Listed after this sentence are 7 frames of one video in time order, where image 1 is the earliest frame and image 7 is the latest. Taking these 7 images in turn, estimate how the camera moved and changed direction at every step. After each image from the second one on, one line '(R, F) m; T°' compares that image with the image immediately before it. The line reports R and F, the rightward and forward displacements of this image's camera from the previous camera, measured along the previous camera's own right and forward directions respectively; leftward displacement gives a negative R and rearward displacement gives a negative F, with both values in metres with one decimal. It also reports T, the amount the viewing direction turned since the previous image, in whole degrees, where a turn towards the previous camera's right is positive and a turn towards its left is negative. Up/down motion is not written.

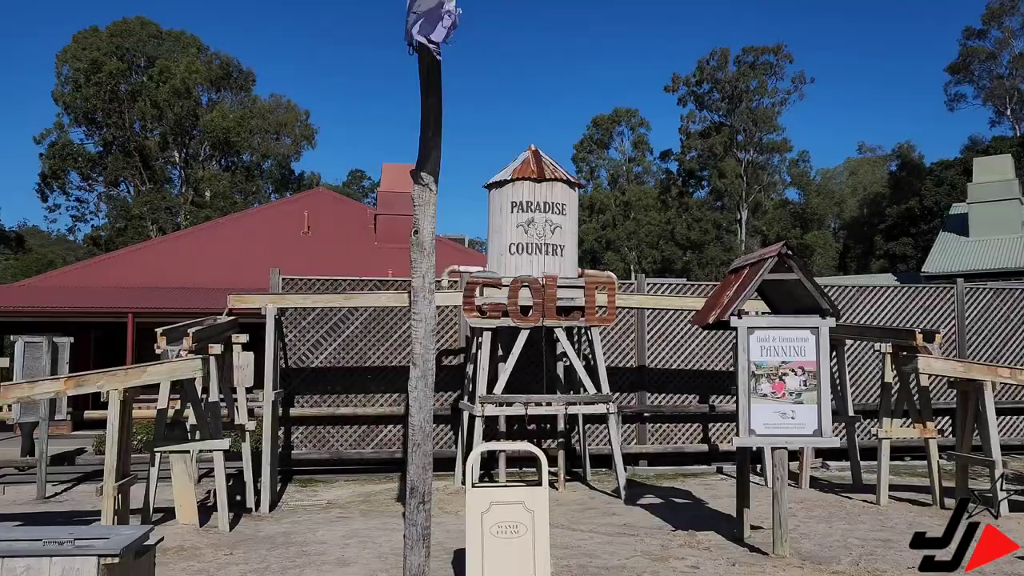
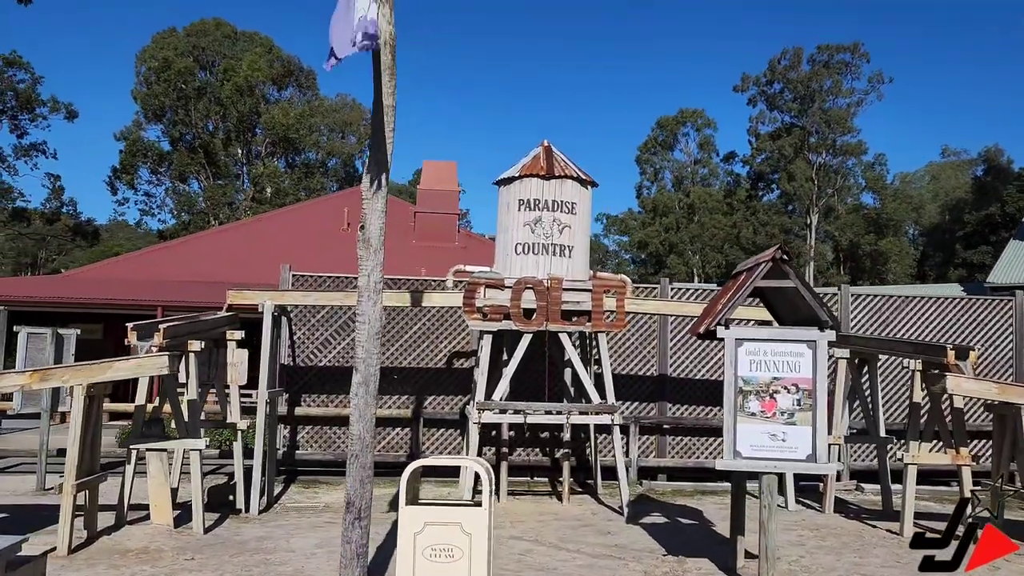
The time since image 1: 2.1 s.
(+0.7, +0.4) m; -5°
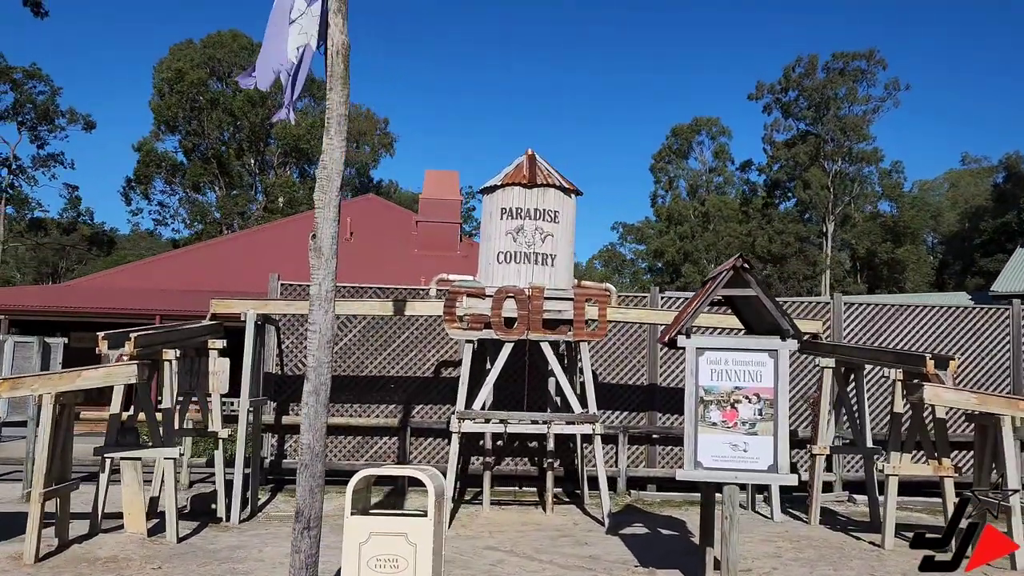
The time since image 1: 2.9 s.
(+0.4, 0.0) m; -1°
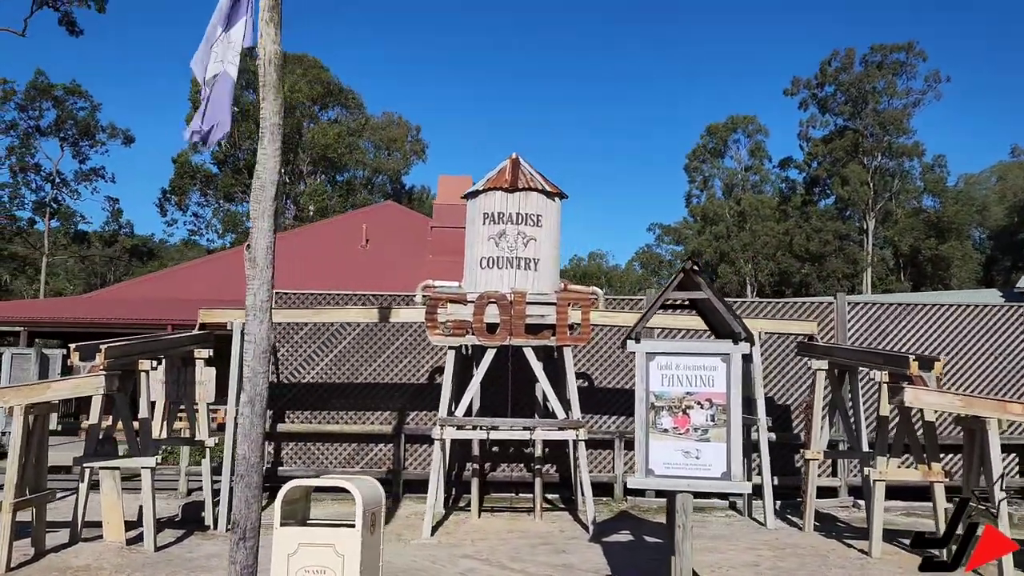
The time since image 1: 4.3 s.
(+0.6, +0.1) m; -3°
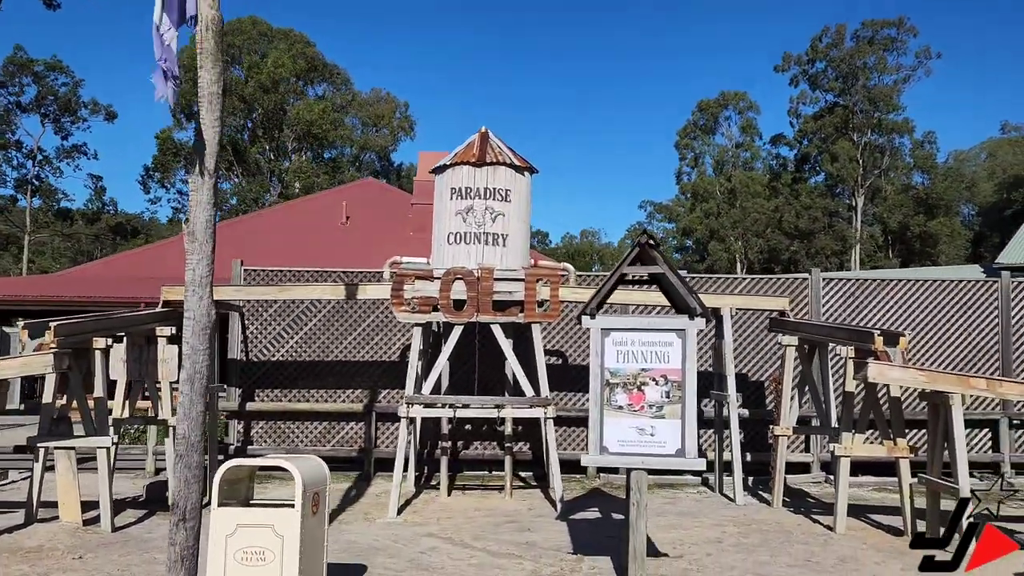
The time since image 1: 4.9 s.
(+0.3, +0.1) m; +1°
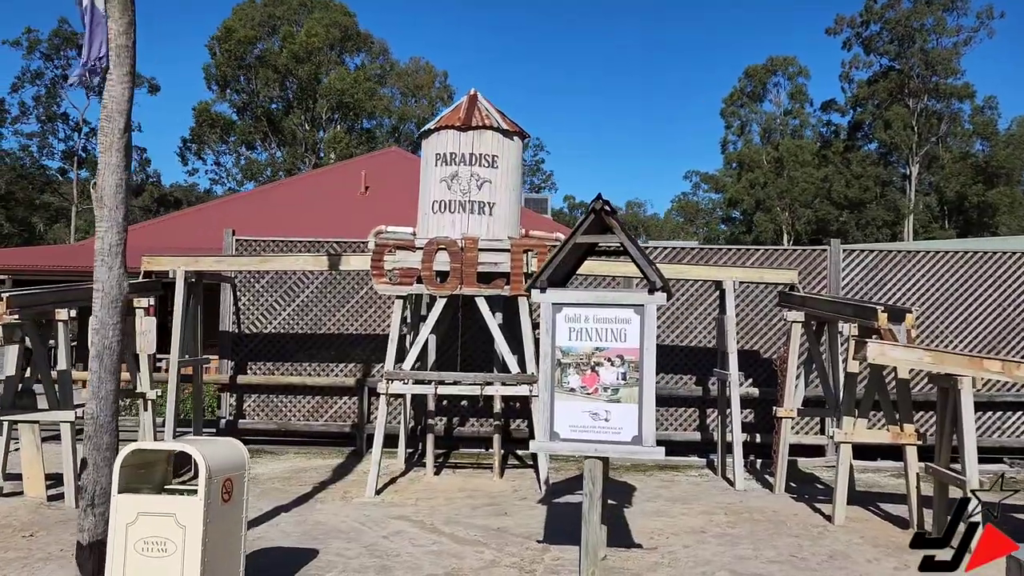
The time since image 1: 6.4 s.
(+0.6, +0.4) m; -3°
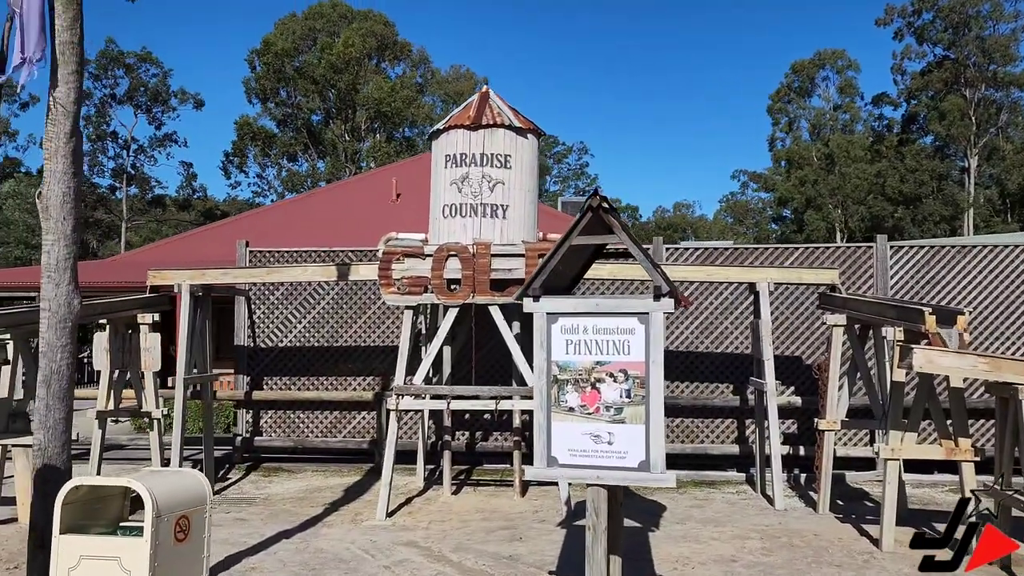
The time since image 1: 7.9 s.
(+0.3, +0.5) m; -3°
